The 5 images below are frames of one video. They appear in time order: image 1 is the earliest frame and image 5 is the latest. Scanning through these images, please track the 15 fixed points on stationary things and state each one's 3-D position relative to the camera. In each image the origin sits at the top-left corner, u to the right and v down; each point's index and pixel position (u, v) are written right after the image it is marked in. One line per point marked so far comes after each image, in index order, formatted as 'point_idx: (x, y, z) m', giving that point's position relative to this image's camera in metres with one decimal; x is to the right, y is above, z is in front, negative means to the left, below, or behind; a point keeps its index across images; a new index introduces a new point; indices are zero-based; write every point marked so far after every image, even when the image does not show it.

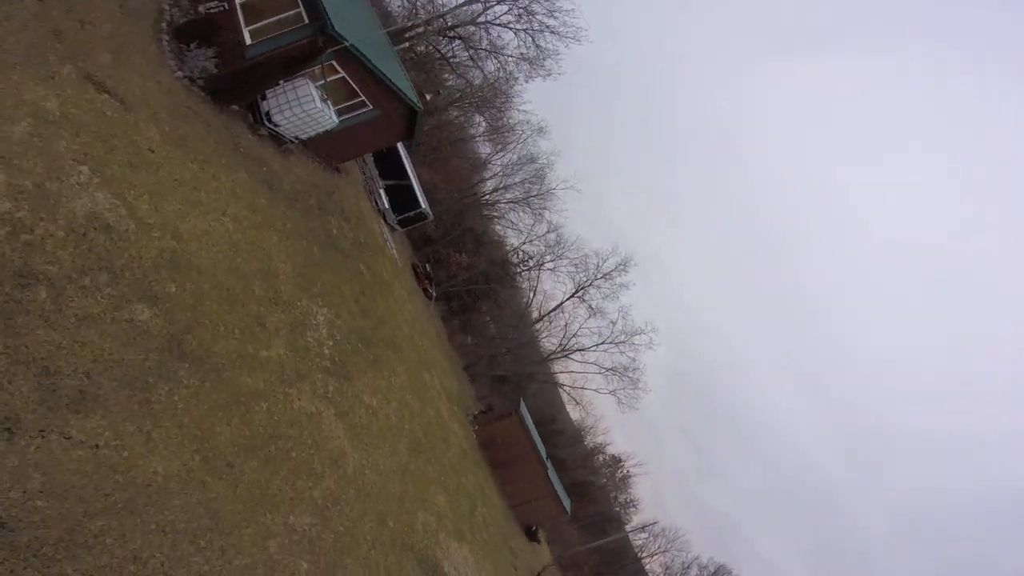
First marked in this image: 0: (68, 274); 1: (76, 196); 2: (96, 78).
0: (-5.9, +0.2, +8.4) m
1: (-6.3, +1.3, +9.1) m
2: (-7.1, +3.5, +10.7) m
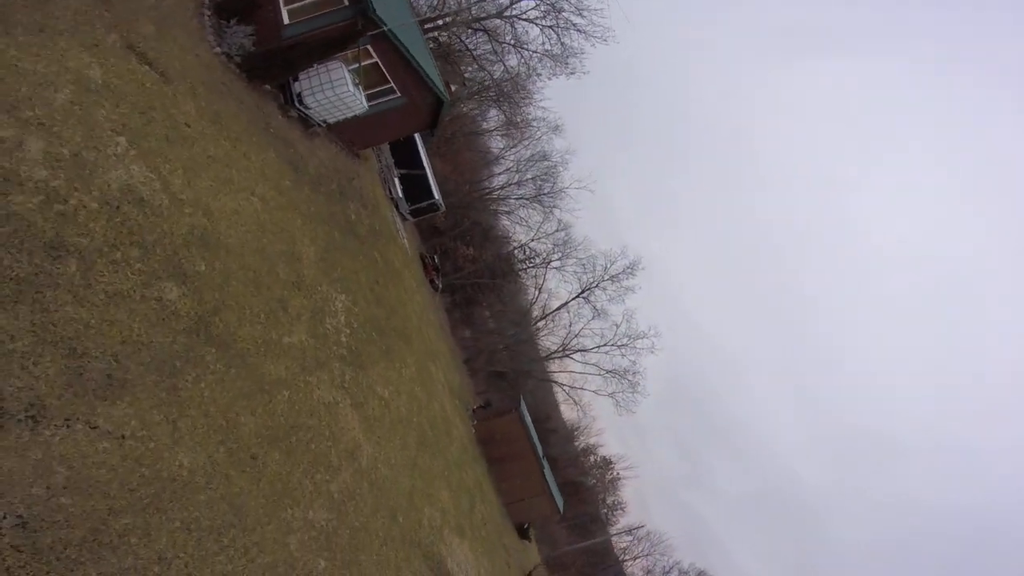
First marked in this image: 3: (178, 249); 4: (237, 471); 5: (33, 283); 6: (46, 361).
0: (-5.2, +0.5, +7.9) m
1: (-5.5, +1.7, +8.7) m
2: (-6.1, +3.9, +10.3) m
3: (-5.0, +0.6, +9.5) m
4: (-3.8, -2.6, +8.8) m
5: (-5.3, 0.0, +7.0) m
6: (-5.0, -0.8, +6.8) m
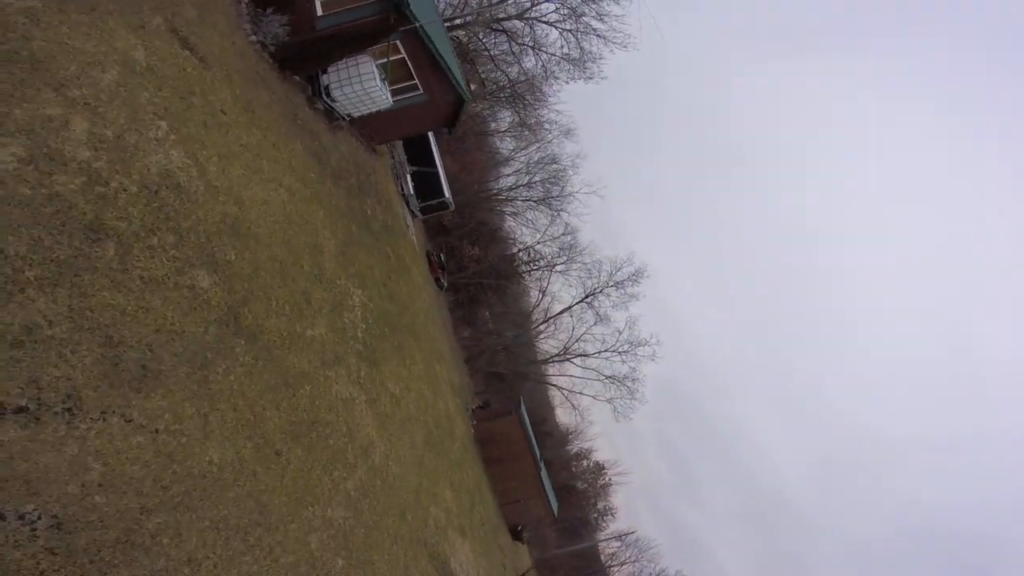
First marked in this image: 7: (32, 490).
0: (-4.7, +0.7, +7.8) m
1: (-4.9, +1.9, +8.5) m
2: (-5.3, +4.1, +10.1) m
3: (-4.4, +0.7, +9.4) m
4: (-3.4, -2.5, +8.6) m
5: (-4.8, +0.2, +6.8) m
6: (-4.5, -0.6, +6.7) m
7: (-4.5, -2.0, +5.9) m
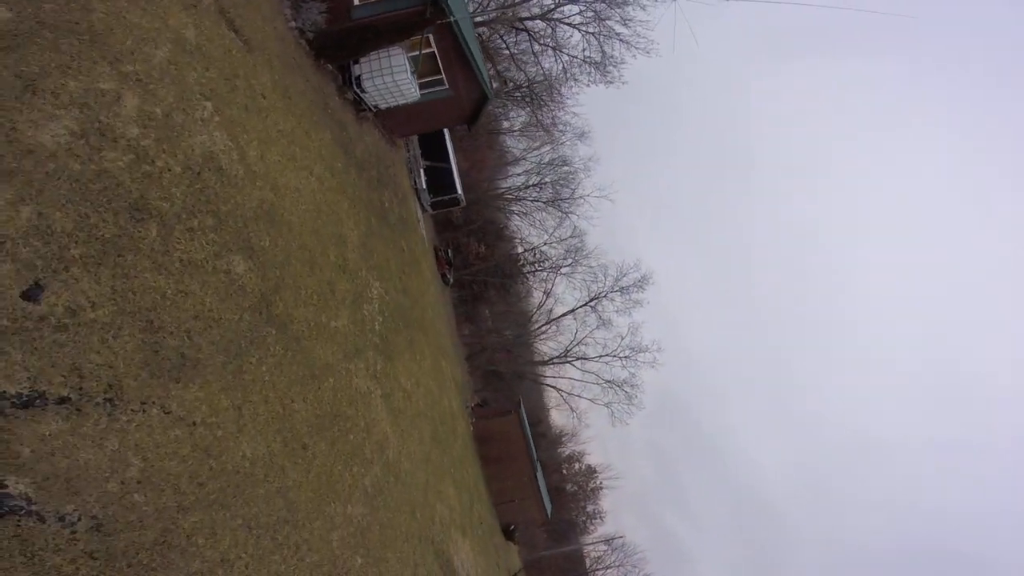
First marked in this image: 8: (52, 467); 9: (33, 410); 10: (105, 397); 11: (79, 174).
0: (-4.0, +0.9, +7.6) m
1: (-4.2, +2.1, +8.4) m
2: (-4.5, +4.3, +10.0) m
3: (-3.8, +0.9, +9.2) m
4: (-3.0, -2.3, +8.4) m
5: (-4.2, +0.4, +6.7) m
6: (-4.0, -0.4, +6.5) m
7: (-4.0, -1.8, +5.8) m
8: (-4.2, -1.6, +5.7) m
9: (-4.3, -1.1, +5.7) m
10: (-4.0, -1.0, +6.2) m
11: (-4.5, +1.2, +6.5) m
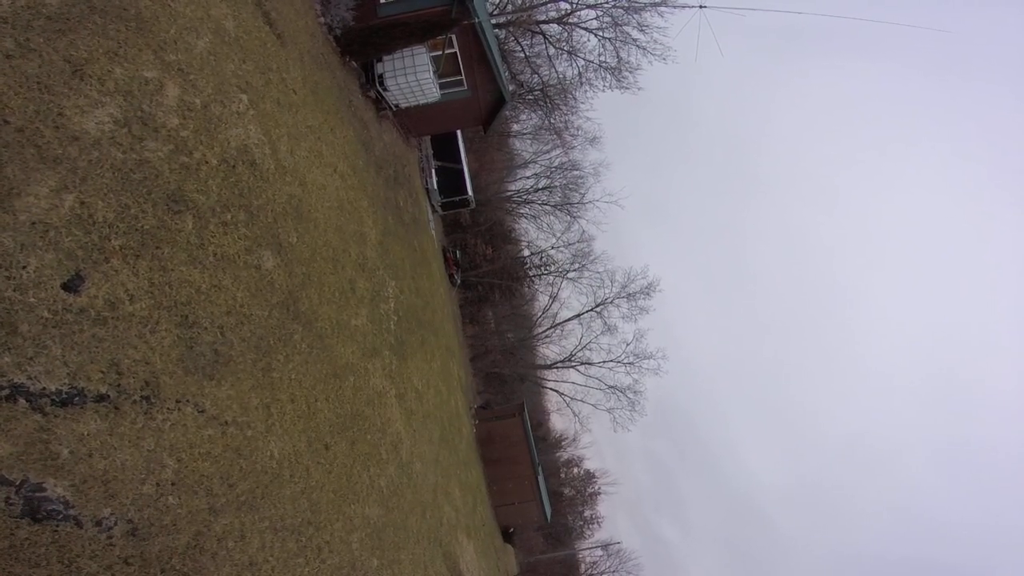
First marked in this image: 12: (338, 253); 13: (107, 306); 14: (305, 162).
0: (-3.5, +1.0, +7.5) m
1: (-3.6, +2.2, +8.2) m
2: (-3.8, +4.4, +9.9) m
3: (-3.3, +1.0, +9.1) m
4: (-2.6, -2.3, +8.3) m
5: (-3.7, +0.5, +6.6) m
6: (-3.6, -0.4, +6.4) m
7: (-3.7, -1.8, +5.6) m
8: (-3.8, -1.5, +5.6) m
9: (-3.9, -1.0, +5.5) m
10: (-3.6, -0.9, +6.0) m
11: (-4.0, +1.3, +6.4) m
12: (-2.8, +0.6, +11.0) m
13: (-3.9, -0.2, +6.0) m
14: (-3.2, +2.1, +10.3) m
